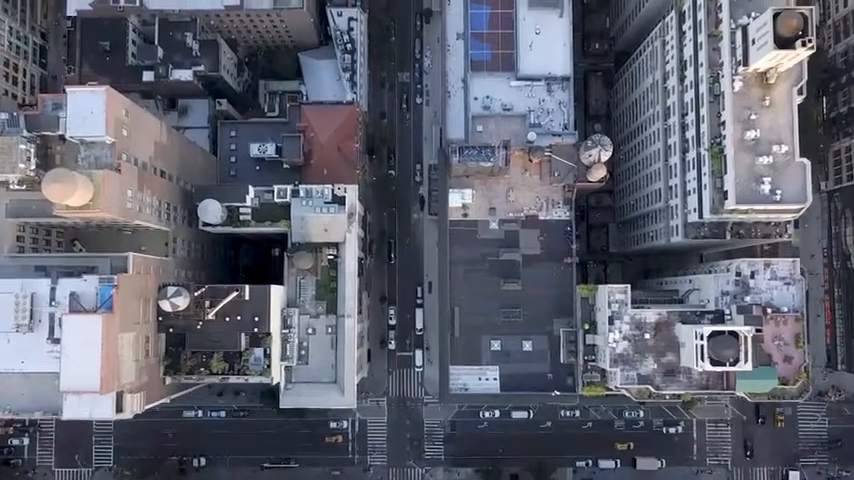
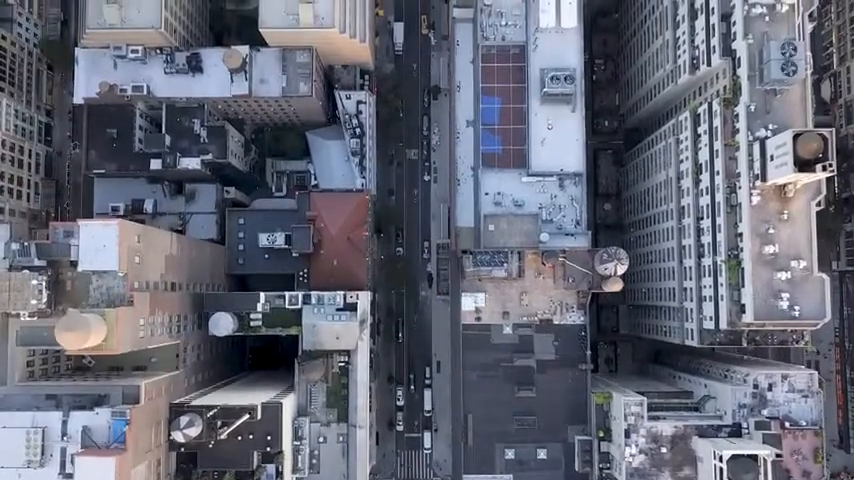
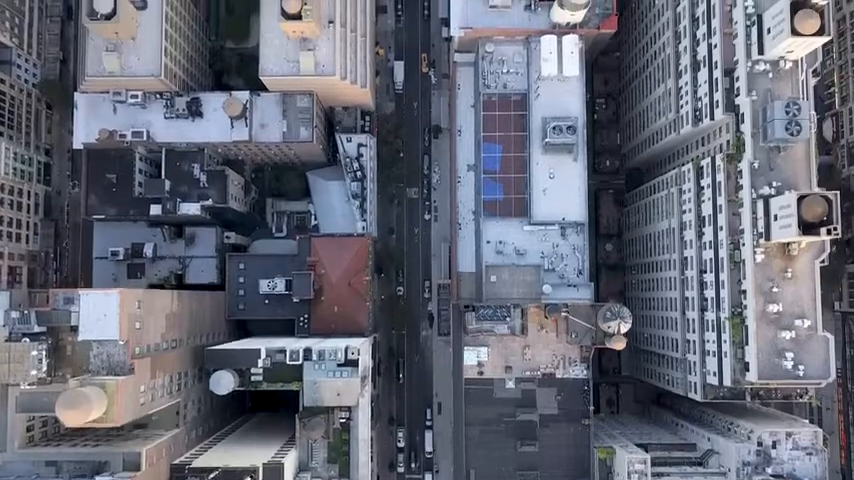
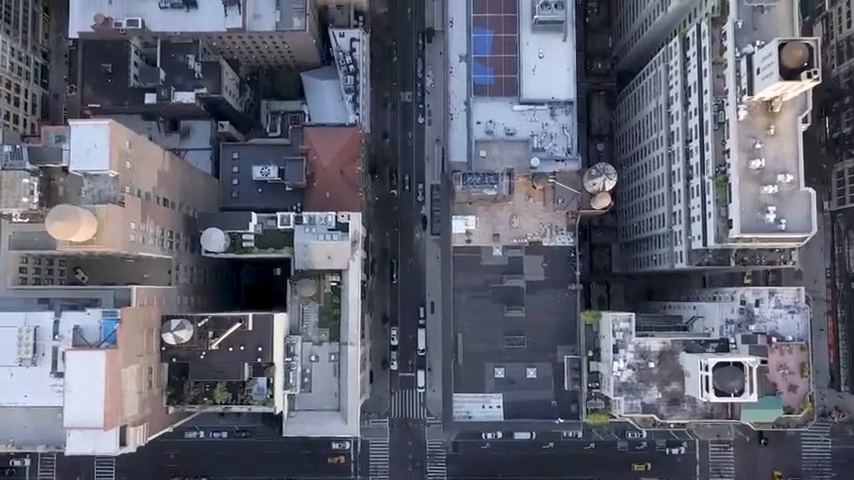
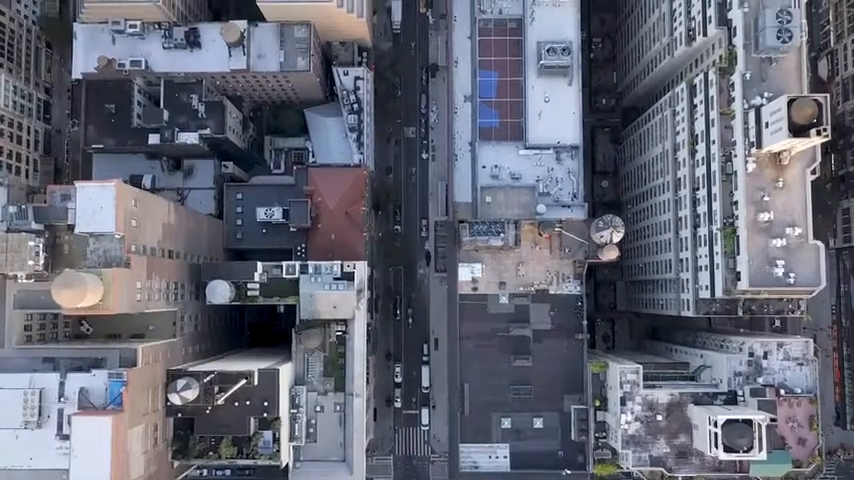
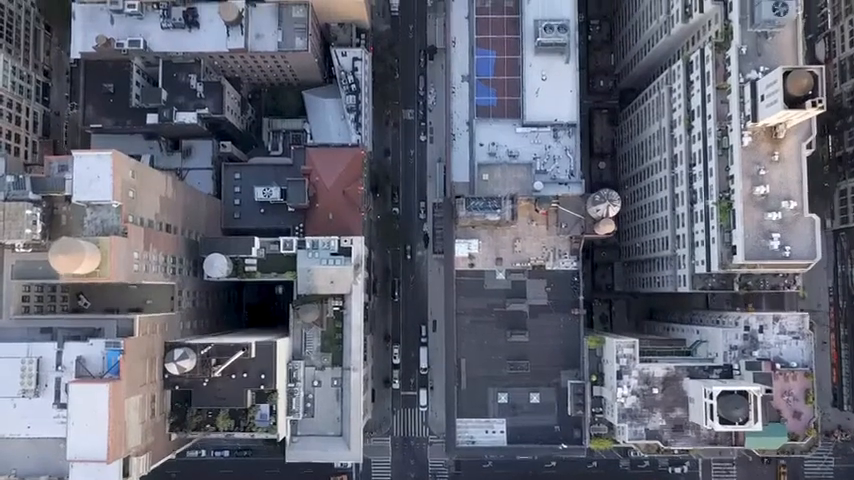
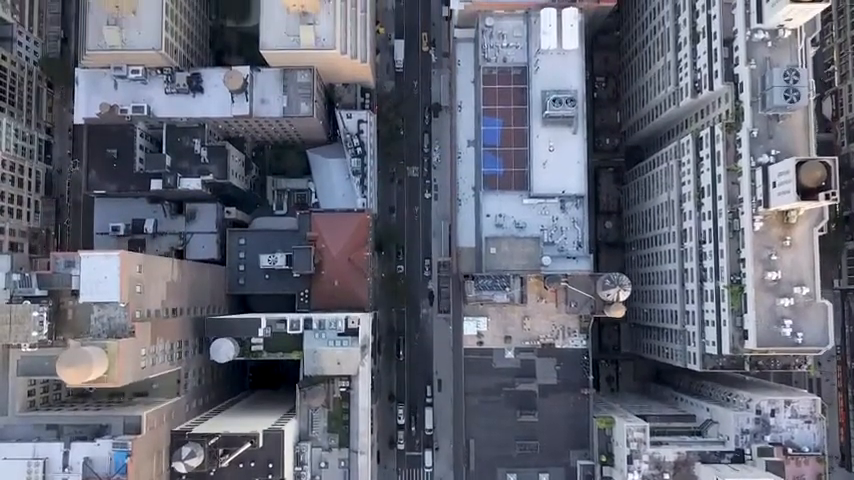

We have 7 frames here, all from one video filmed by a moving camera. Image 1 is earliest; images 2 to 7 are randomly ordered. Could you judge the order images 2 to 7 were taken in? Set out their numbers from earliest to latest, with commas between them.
4, 6, 5, 2, 7, 3
